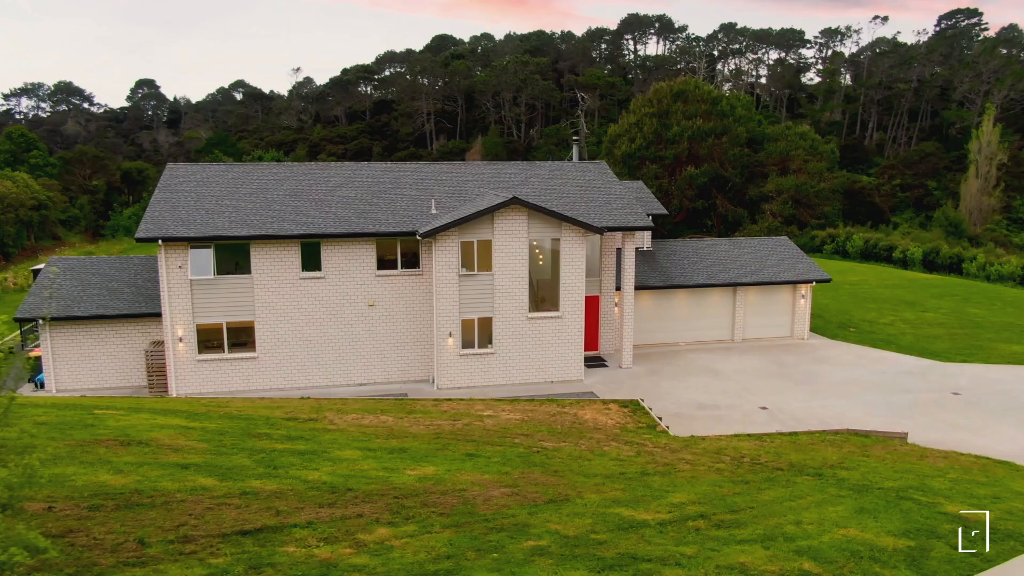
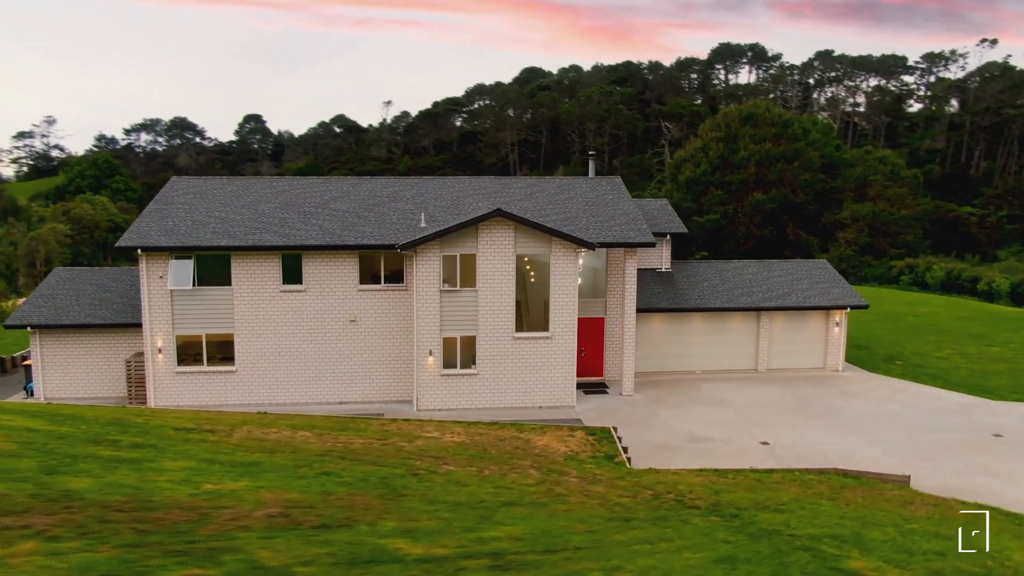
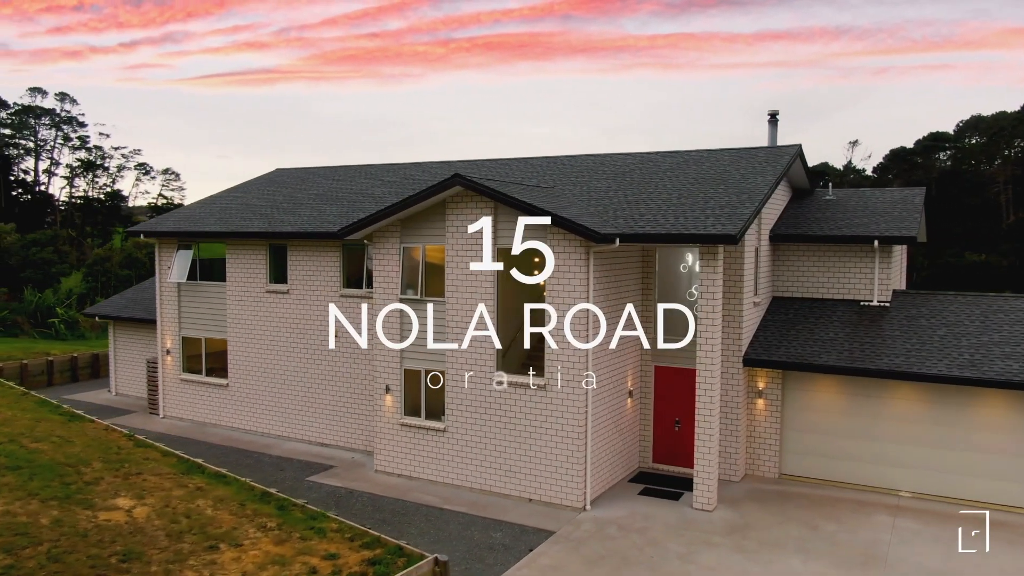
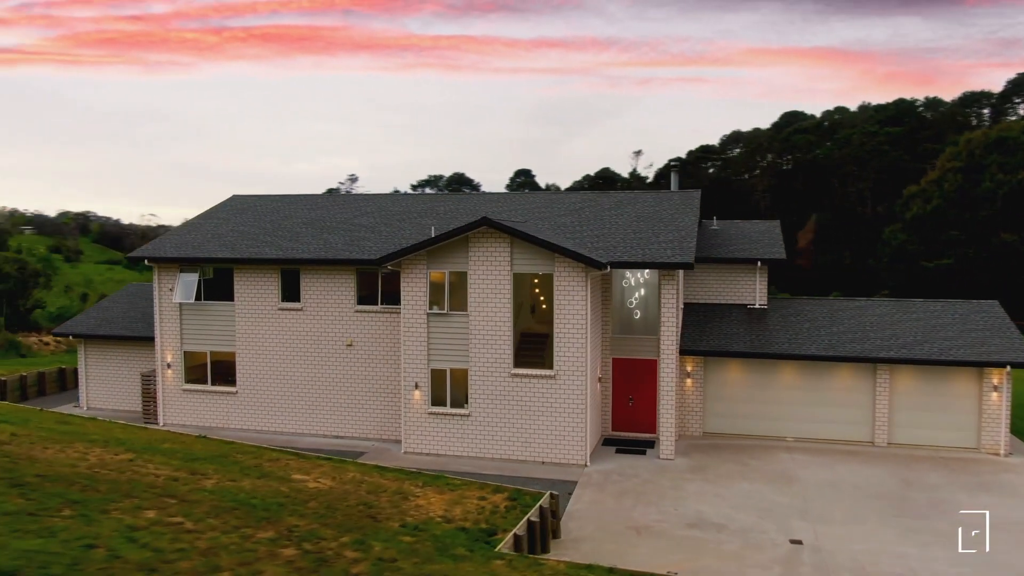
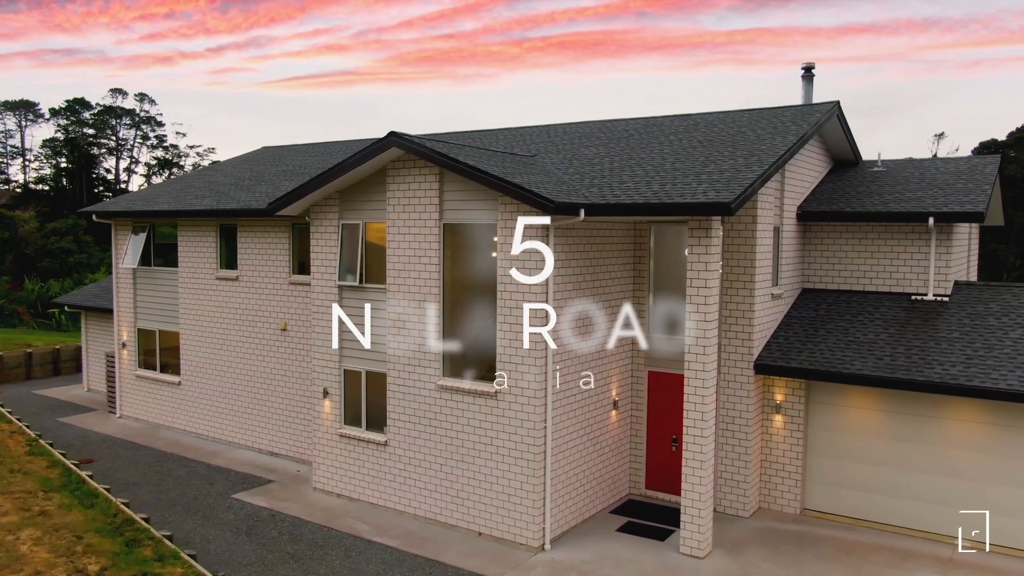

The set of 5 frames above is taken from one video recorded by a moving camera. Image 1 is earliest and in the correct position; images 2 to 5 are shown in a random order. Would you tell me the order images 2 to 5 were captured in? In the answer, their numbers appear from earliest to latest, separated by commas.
2, 4, 3, 5
